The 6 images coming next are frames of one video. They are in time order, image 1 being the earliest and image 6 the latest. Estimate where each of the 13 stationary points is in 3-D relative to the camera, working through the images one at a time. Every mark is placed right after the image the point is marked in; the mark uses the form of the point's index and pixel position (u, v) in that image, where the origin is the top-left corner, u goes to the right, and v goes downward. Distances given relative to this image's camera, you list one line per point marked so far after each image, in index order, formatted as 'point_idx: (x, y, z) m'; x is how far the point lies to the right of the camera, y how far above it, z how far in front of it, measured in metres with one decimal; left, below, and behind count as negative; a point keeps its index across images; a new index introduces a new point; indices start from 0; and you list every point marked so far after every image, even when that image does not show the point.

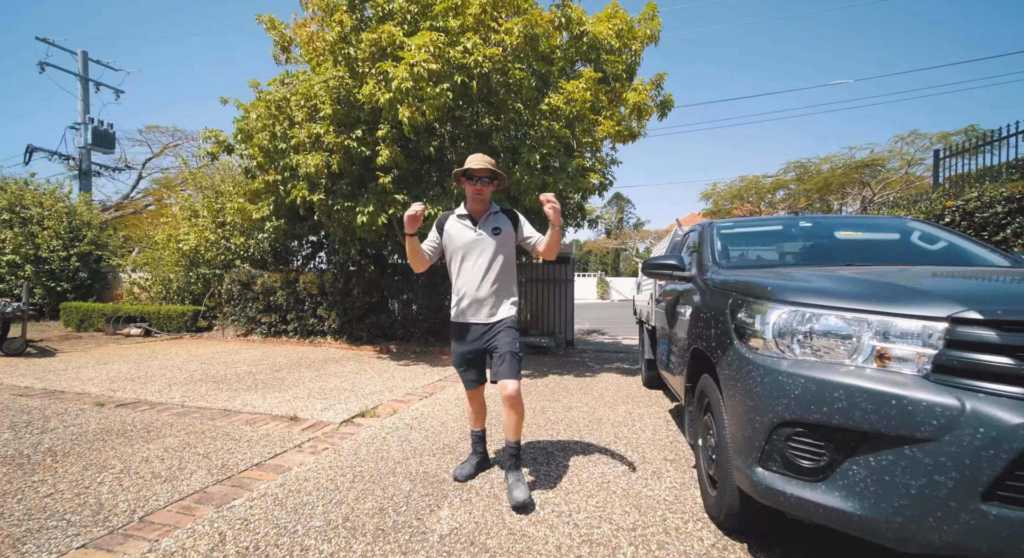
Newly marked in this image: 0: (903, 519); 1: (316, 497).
0: (+1.0, -0.6, +1.2) m
1: (-1.0, -1.1, +2.4) m
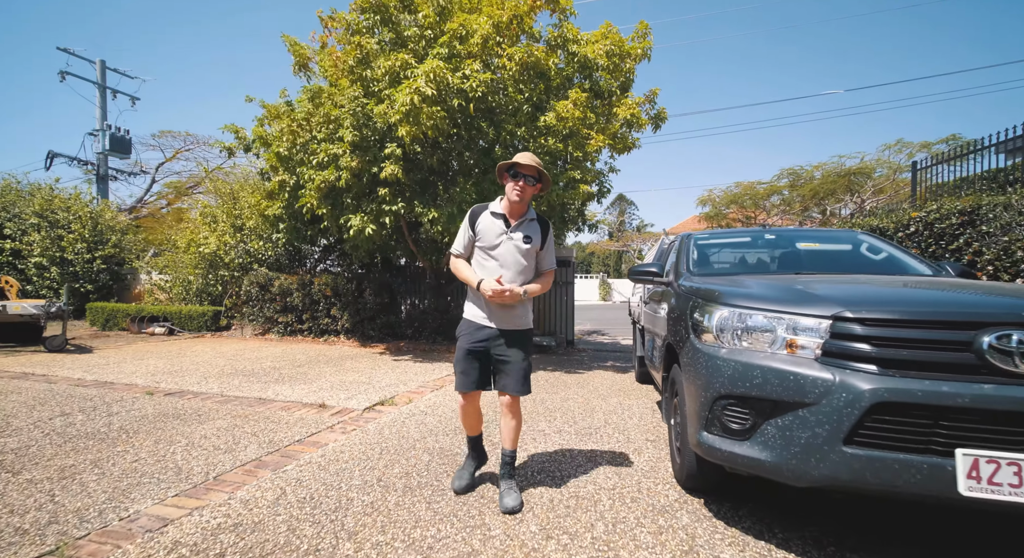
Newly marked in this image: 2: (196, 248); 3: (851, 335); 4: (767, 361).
0: (+1.1, -0.7, +1.7) m
1: (-1.0, -1.1, +2.9) m
2: (-7.1, +0.7, +10.7) m
3: (+1.3, -0.2, +1.7) m
4: (+1.0, -0.3, +1.9) m
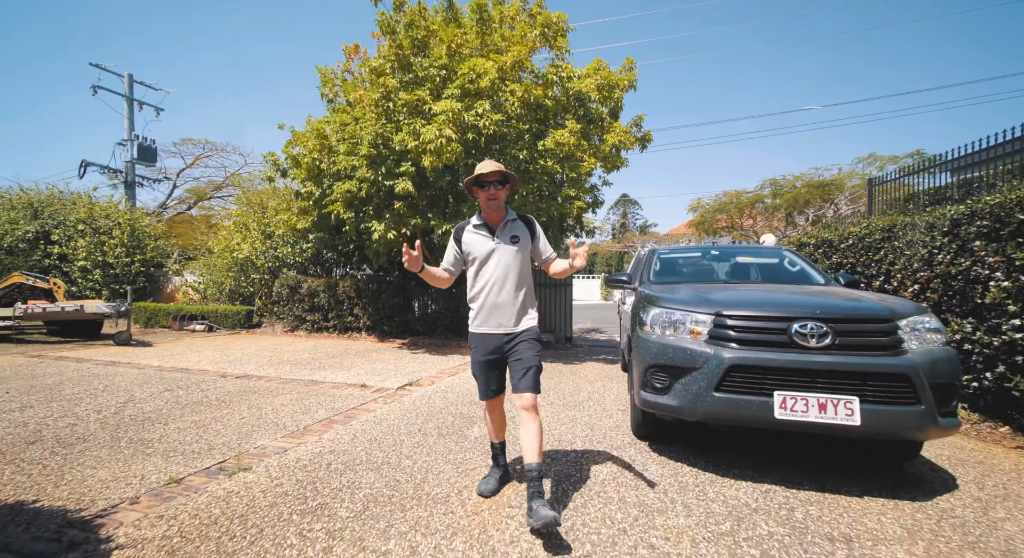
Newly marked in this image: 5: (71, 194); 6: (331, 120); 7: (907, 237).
0: (+1.1, -0.7, +2.8) m
1: (-1.0, -1.2, +4.0) m
2: (-7.0, +0.6, +11.9) m
3: (+1.3, -0.3, +2.8) m
4: (+1.0, -0.4, +3.0) m
5: (-14.1, +2.7, +15.2) m
6: (-3.3, +2.8, +8.6) m
7: (+4.3, +0.5, +5.2) m
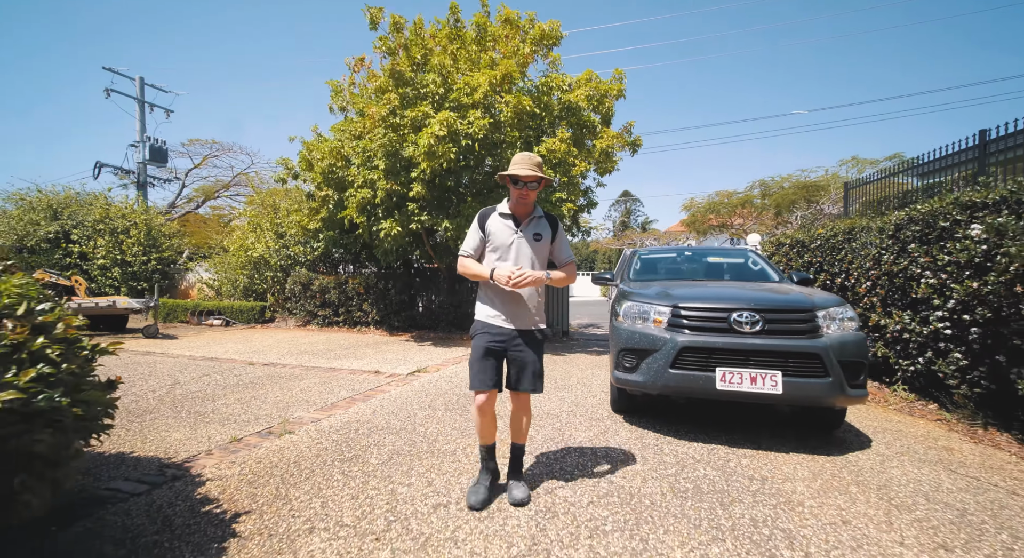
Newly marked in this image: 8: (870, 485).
0: (+1.0, -0.7, +3.5) m
1: (-1.0, -1.2, +4.7) m
2: (-7.0, +0.7, +12.5) m
3: (+1.2, -0.3, +3.5) m
4: (+1.0, -0.4, +3.6) m
5: (-14.1, +2.8, +15.8) m
6: (-3.3, +2.9, +9.2) m
7: (+4.3, +0.5, +5.9) m
8: (+2.1, -1.2, +2.7) m
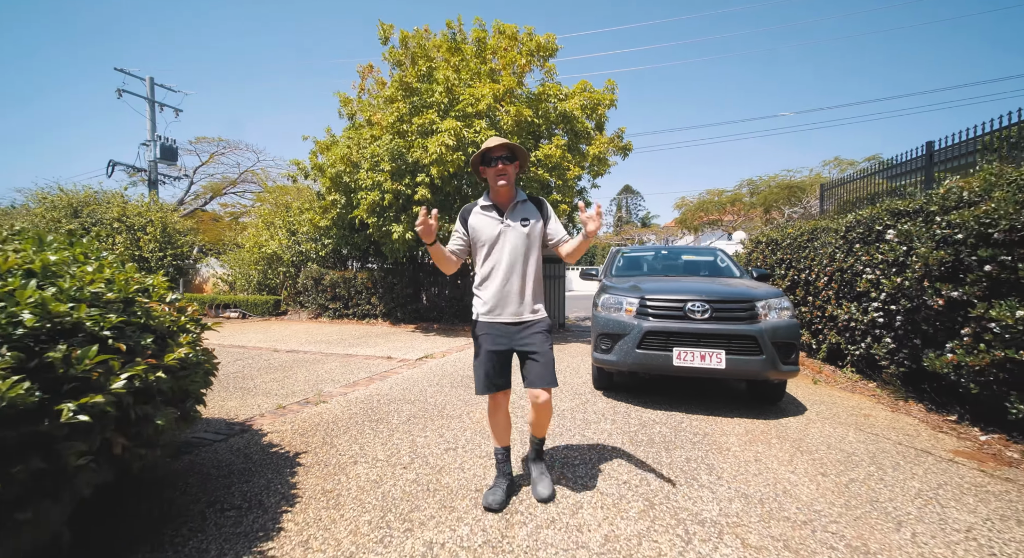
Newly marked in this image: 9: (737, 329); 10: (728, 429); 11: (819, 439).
0: (+1.0, -0.7, +4.2) m
1: (-1.0, -1.1, +5.4) m
2: (-7.1, +0.8, +13.3) m
3: (+1.2, -0.2, +4.2) m
4: (+0.9, -0.4, +4.3) m
5: (-14.1, +3.0, +16.6) m
6: (-3.3, +3.0, +9.9) m
7: (+4.3, +0.5, +6.6) m
8: (+2.0, -1.2, +3.4) m
9: (+1.8, -0.4, +3.9) m
10: (+1.6, -1.1, +3.6) m
11: (+2.2, -1.2, +3.4) m
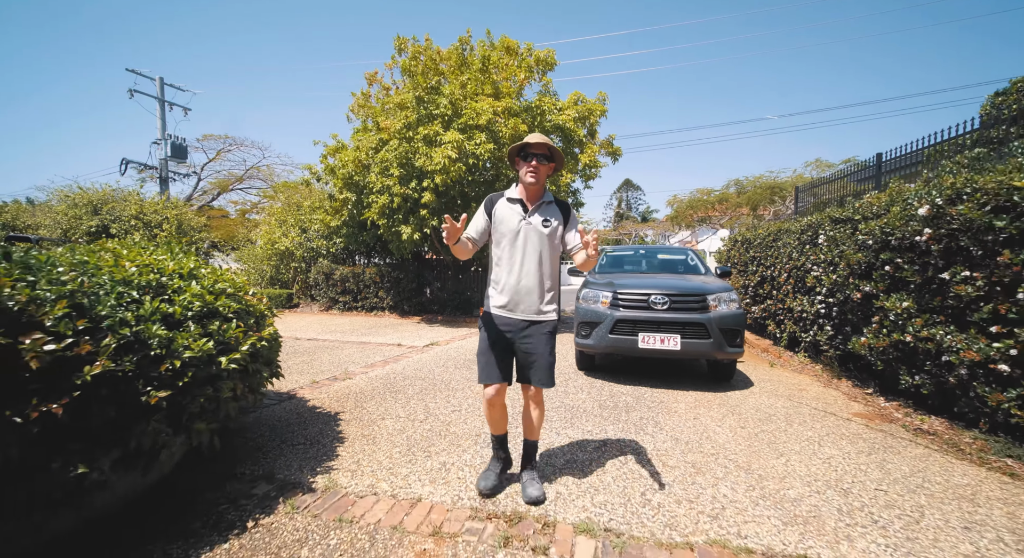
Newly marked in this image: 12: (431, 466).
0: (+0.9, -0.7, +5.0) m
1: (-1.1, -1.1, +6.3) m
2: (-7.1, +1.0, +14.1) m
3: (+1.1, -0.2, +5.0) m
4: (+0.9, -0.3, +5.1) m
5: (-14.1, +3.2, +17.4) m
6: (-3.4, +3.1, +10.7) m
7: (+4.2, +0.6, +7.4) m
8: (+1.9, -1.1, +4.3) m
9: (+1.8, -0.4, +4.7) m
10: (+1.6, -1.1, +4.5) m
11: (+2.1, -1.1, +4.3) m
12: (-0.5, -1.1, +2.8) m
